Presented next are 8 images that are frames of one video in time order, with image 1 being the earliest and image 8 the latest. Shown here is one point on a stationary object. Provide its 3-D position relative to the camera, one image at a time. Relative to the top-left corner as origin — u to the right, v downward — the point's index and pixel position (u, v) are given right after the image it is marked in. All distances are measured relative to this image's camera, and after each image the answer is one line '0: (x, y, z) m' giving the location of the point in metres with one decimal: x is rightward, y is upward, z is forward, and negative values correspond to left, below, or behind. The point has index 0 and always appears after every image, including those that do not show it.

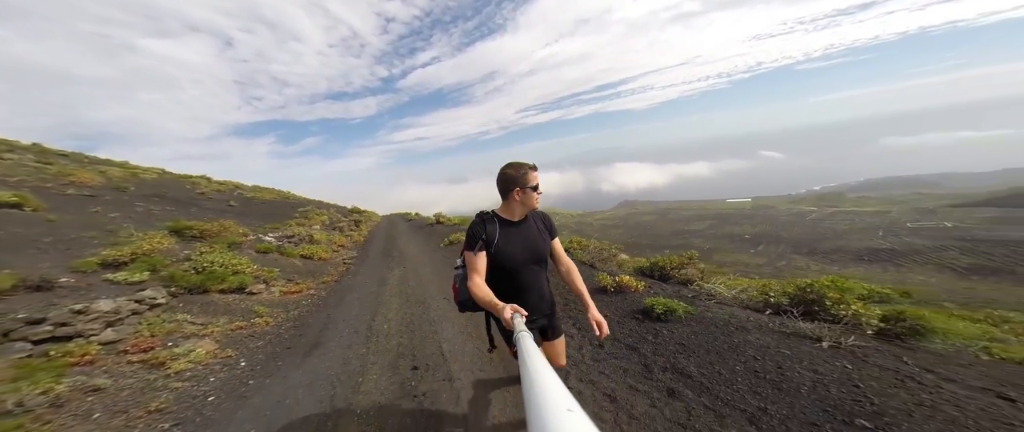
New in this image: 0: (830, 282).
0: (+3.4, -0.8, +3.4) m
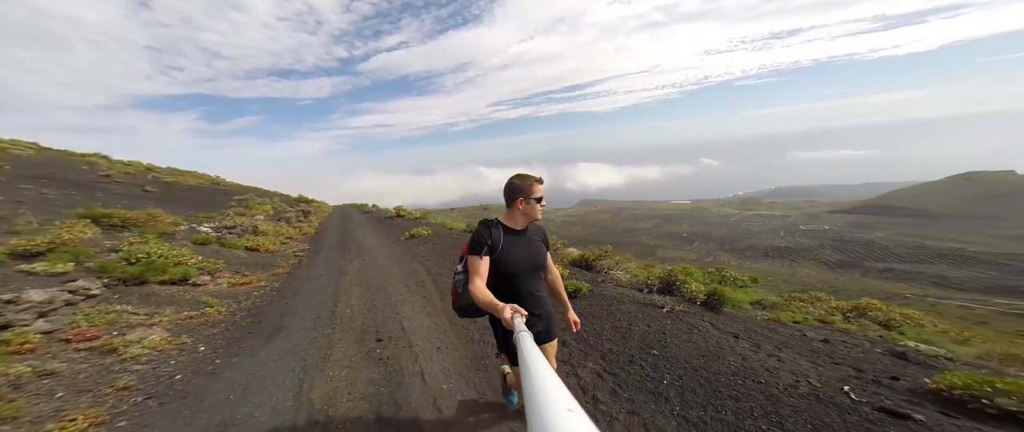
0: (+2.6, -0.8, +4.7) m
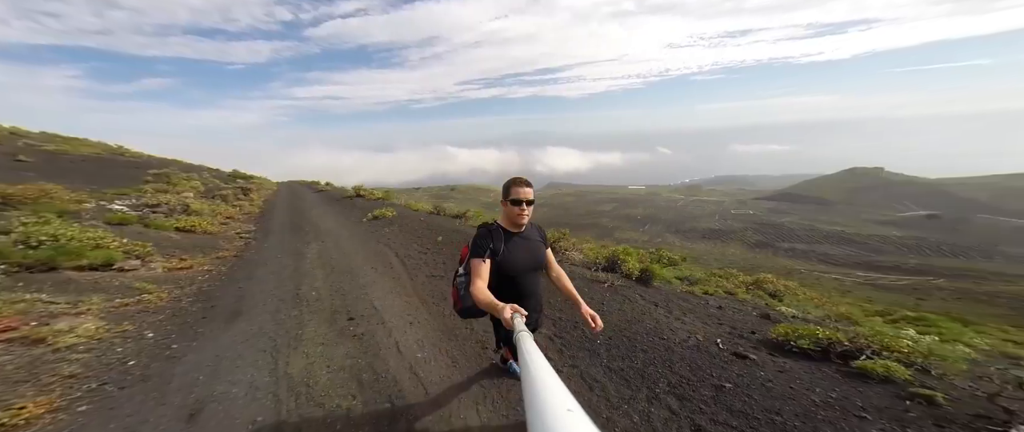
0: (+2.0, -0.7, +5.5) m
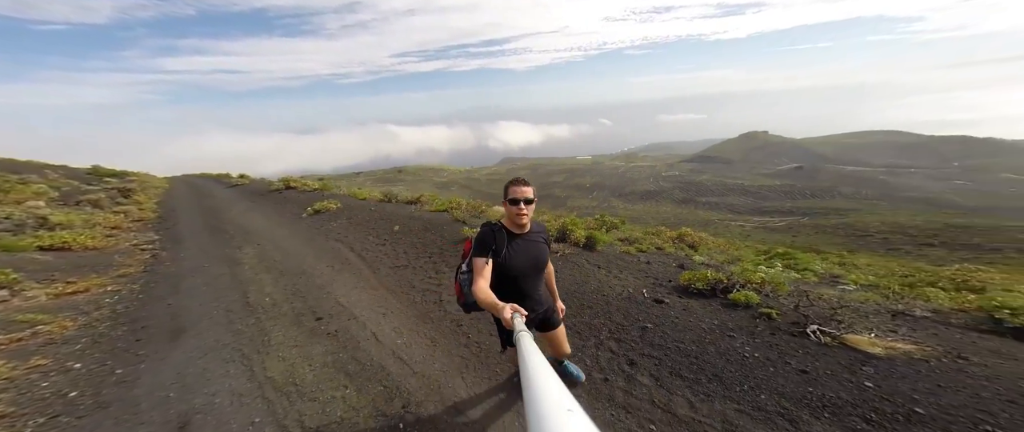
0: (+1.3, -0.2, +6.3) m
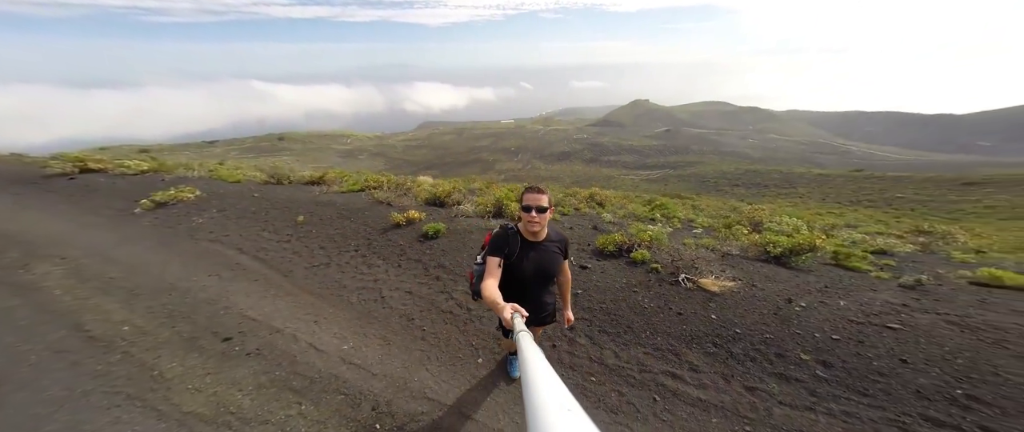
0: (-0.3, +0.3, +6.7) m
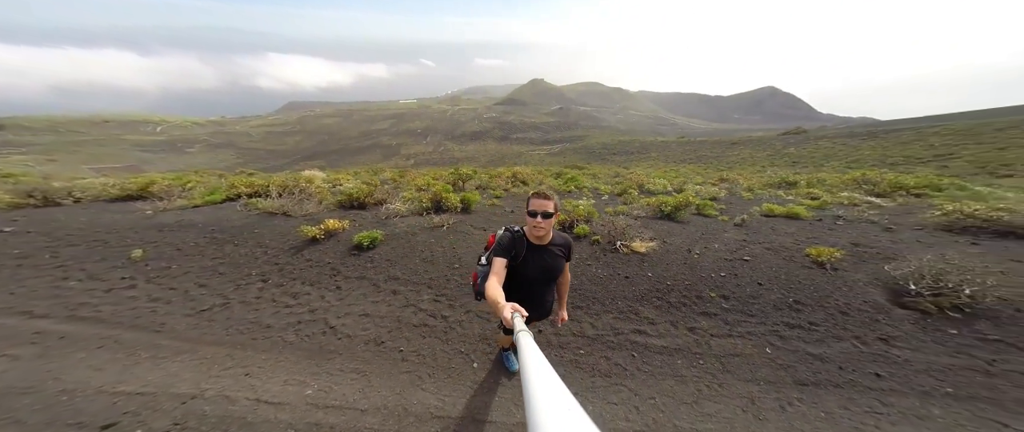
0: (-1.6, +0.4, +6.5) m
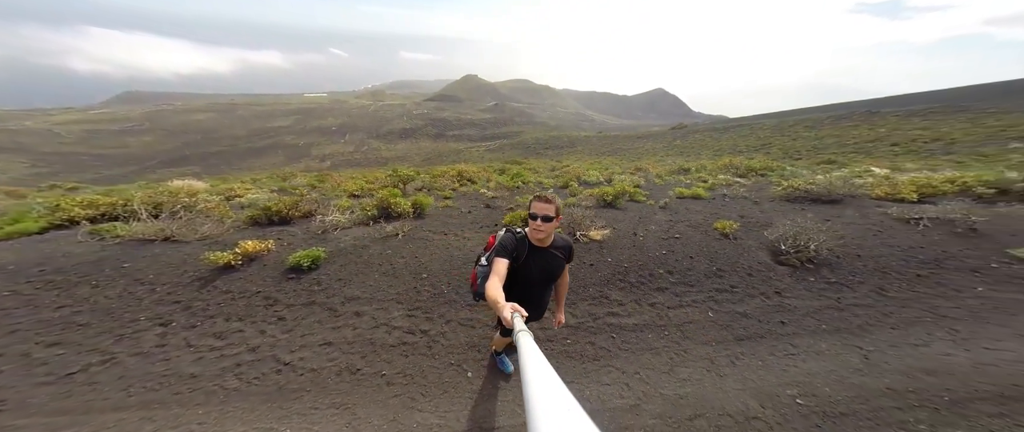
0: (-2.5, +0.2, +6.0) m
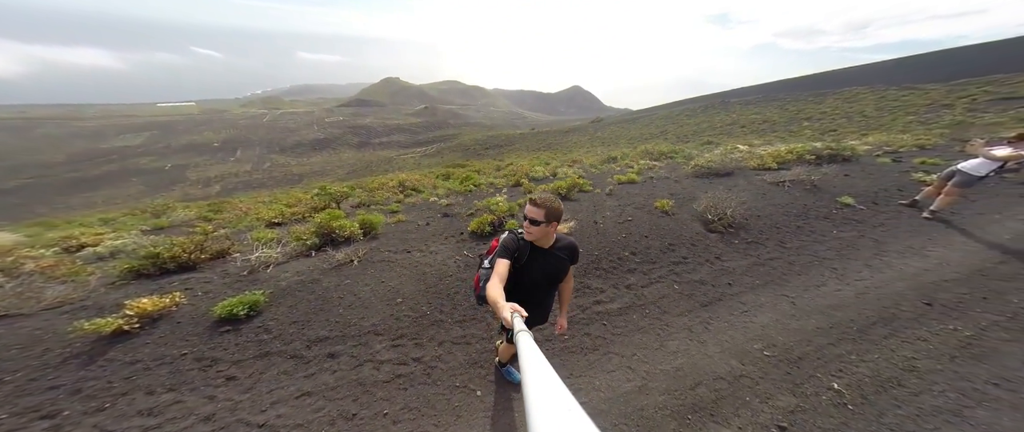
0: (-3.1, -0.2, +5.1) m
